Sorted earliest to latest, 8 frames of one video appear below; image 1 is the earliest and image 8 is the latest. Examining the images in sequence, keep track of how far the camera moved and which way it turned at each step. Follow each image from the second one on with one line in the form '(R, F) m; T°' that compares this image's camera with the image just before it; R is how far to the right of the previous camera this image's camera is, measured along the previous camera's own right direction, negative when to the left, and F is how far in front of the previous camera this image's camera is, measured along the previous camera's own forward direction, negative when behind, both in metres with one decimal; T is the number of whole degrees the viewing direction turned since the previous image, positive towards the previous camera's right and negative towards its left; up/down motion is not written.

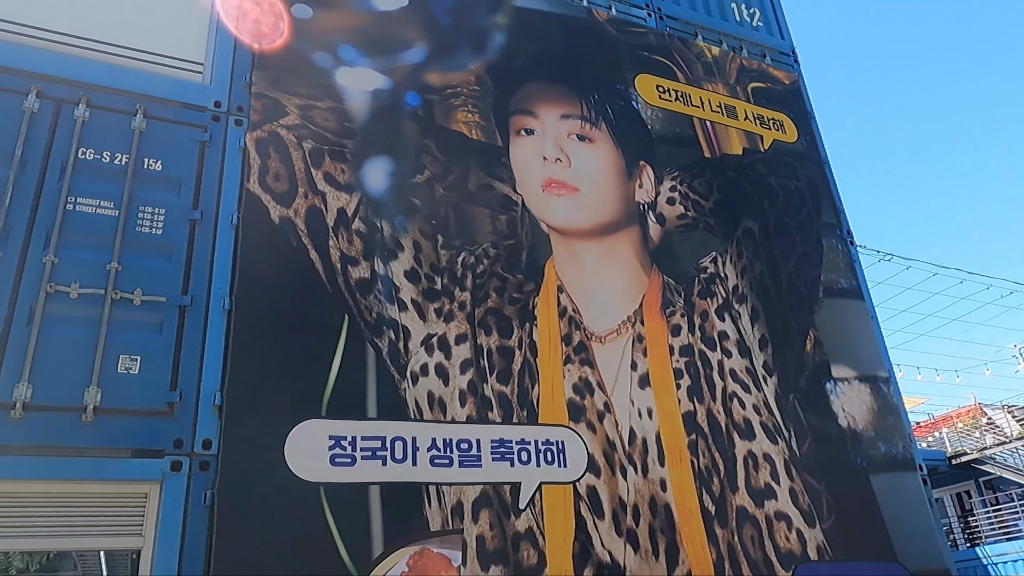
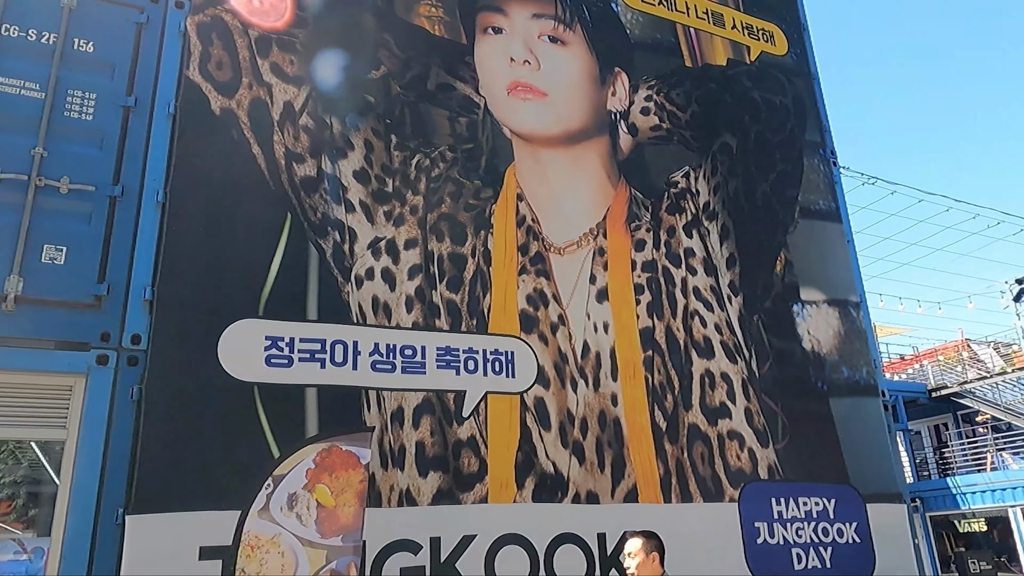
(+0.4, +0.2) m; 0°
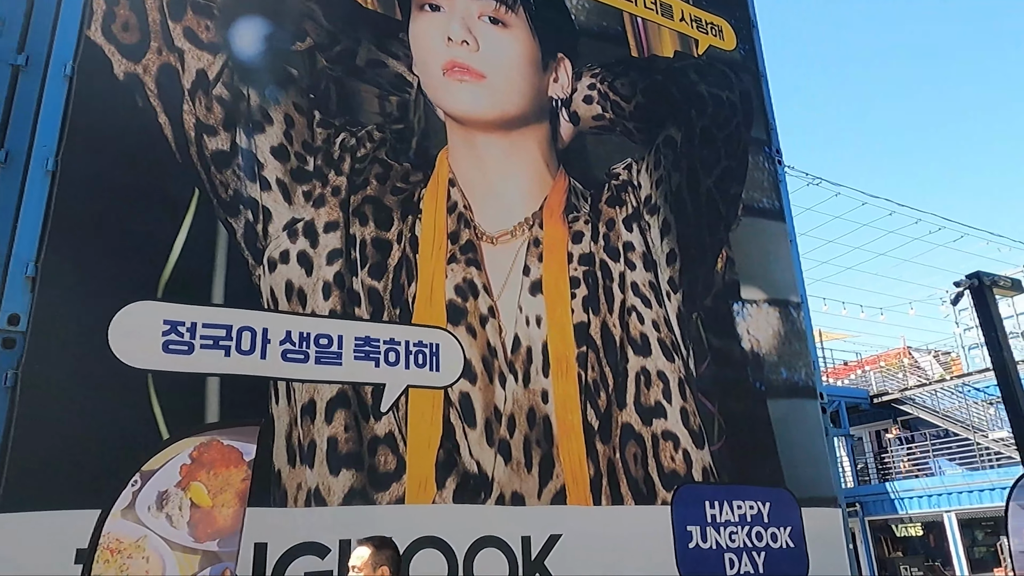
(+0.2, +0.3) m; +3°
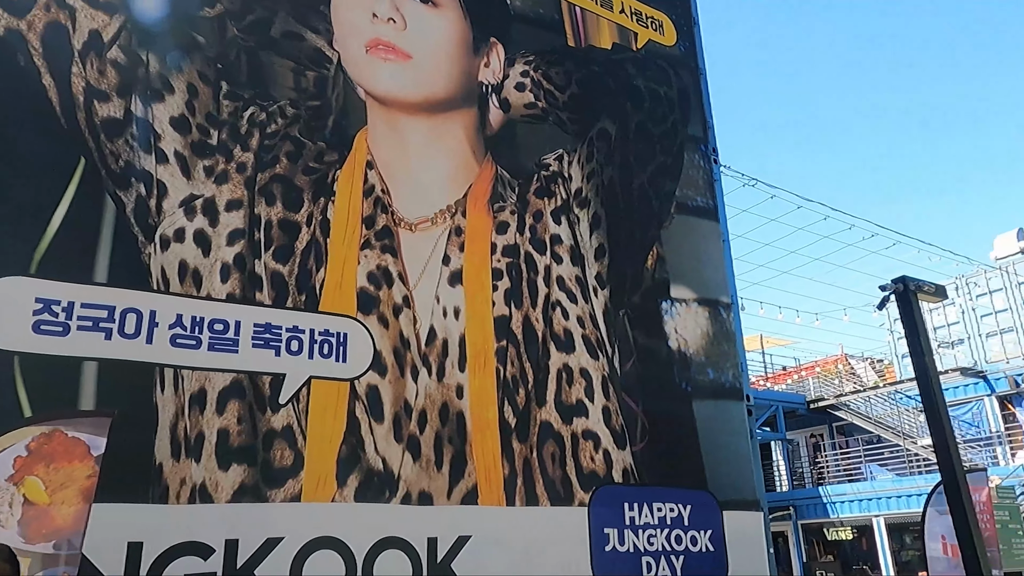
(+0.3, +0.2) m; +3°
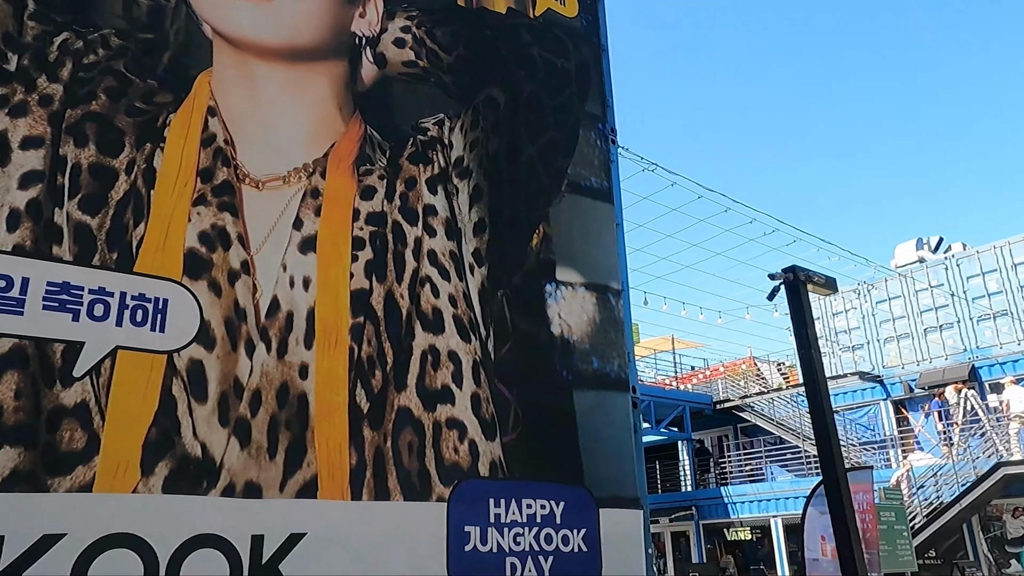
(+0.5, +0.5) m; +5°
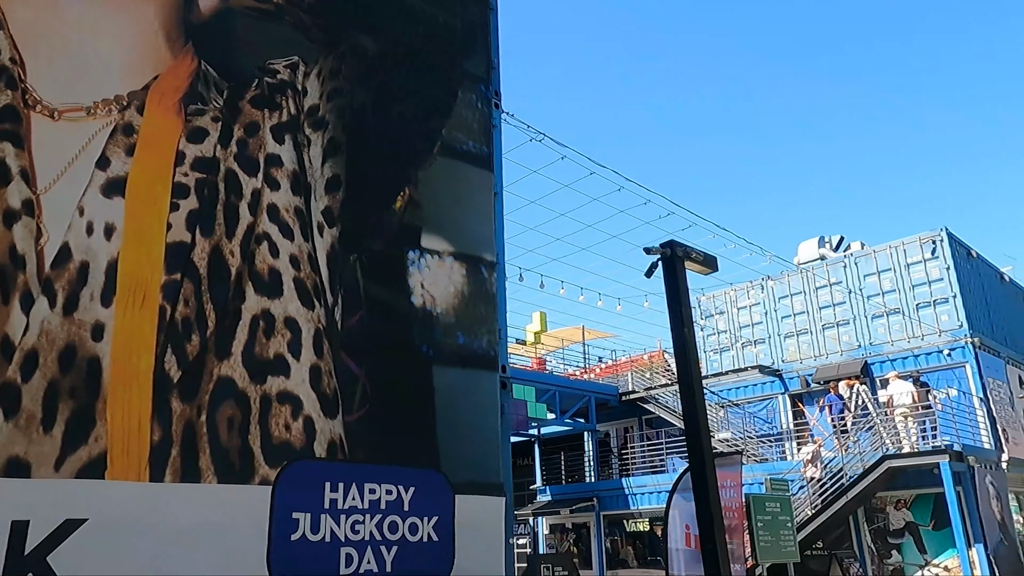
(+0.5, +0.5) m; +6°
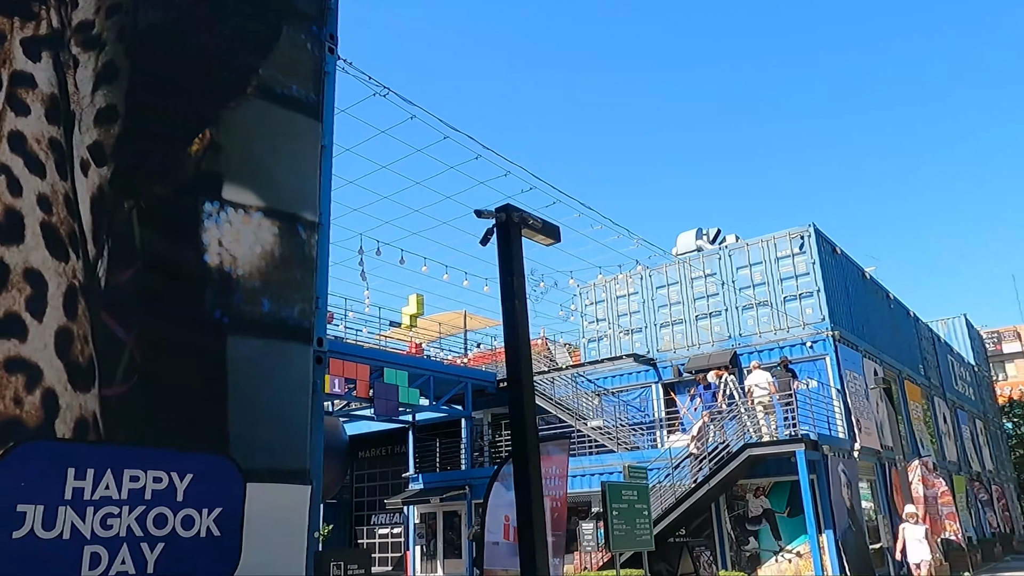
(+0.6, +0.6) m; +8°
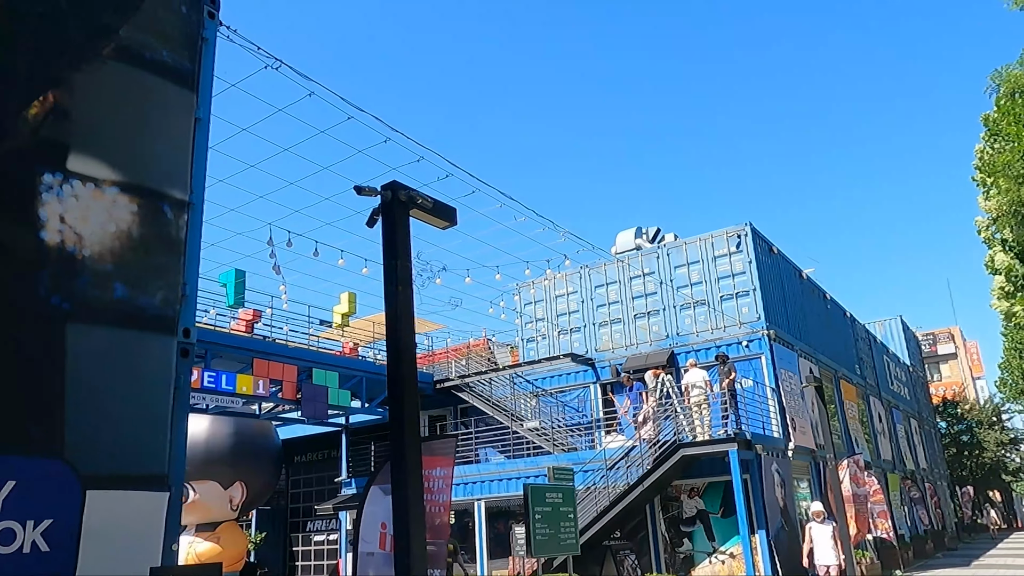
(+0.4, +0.4) m; +3°
